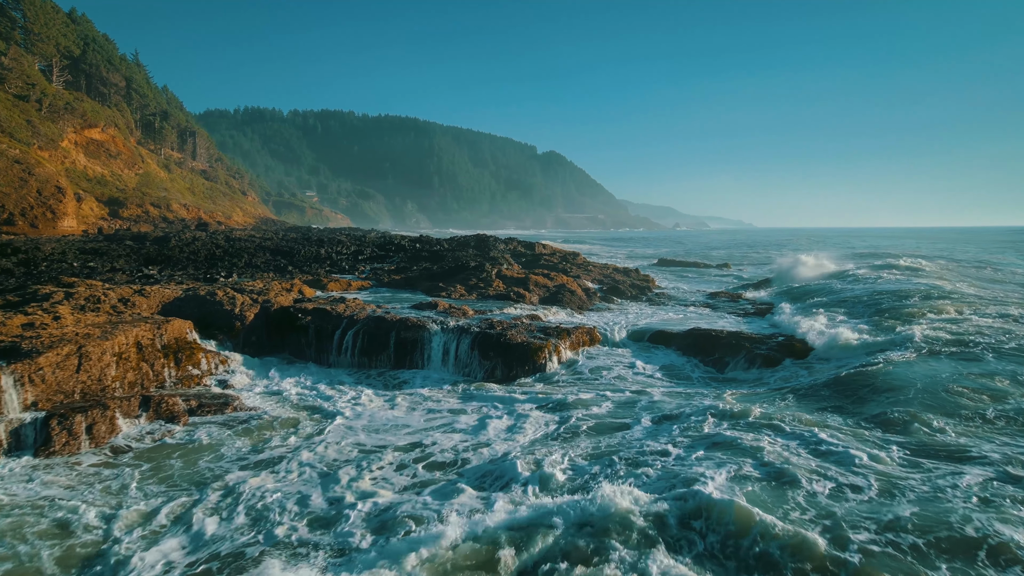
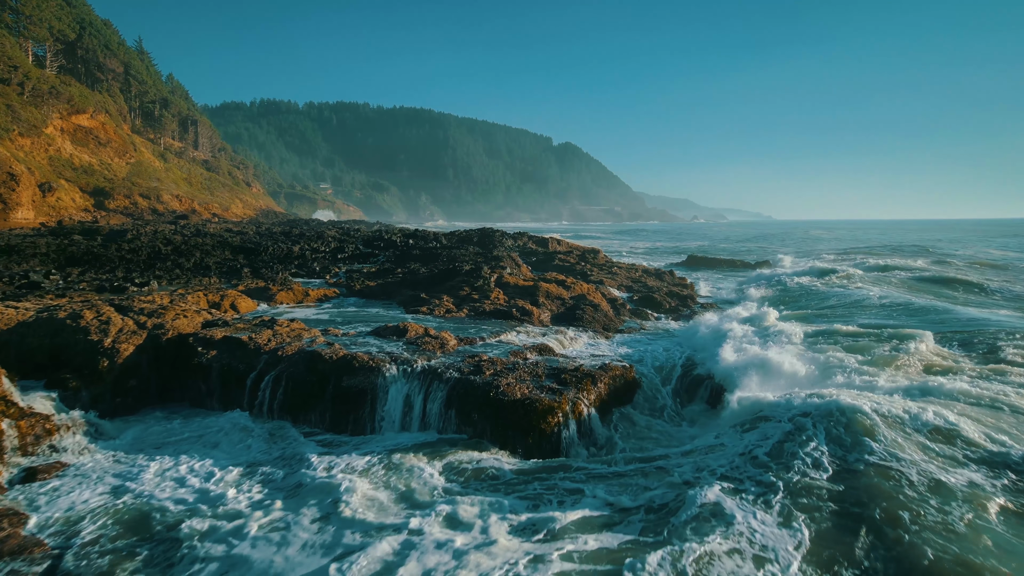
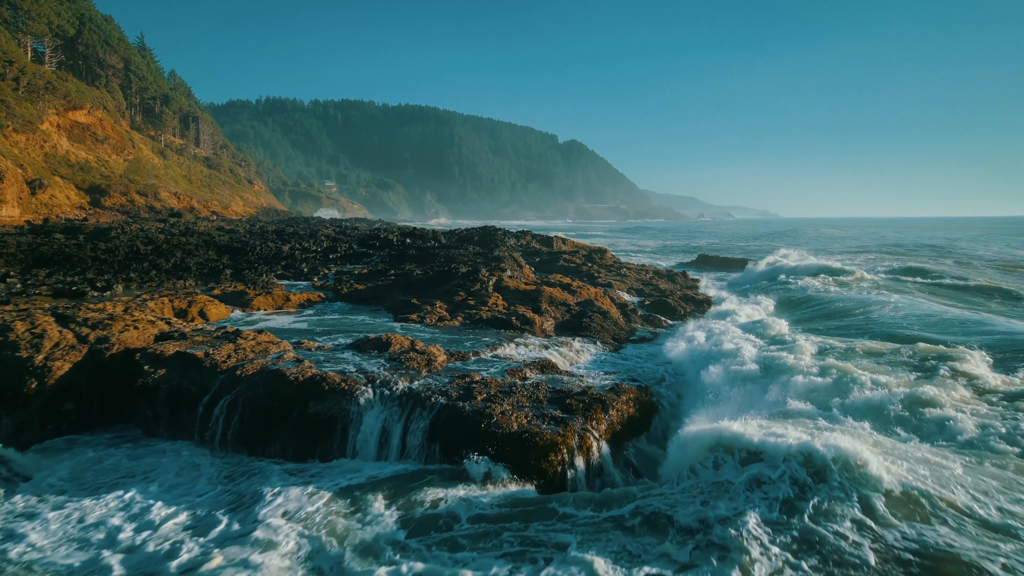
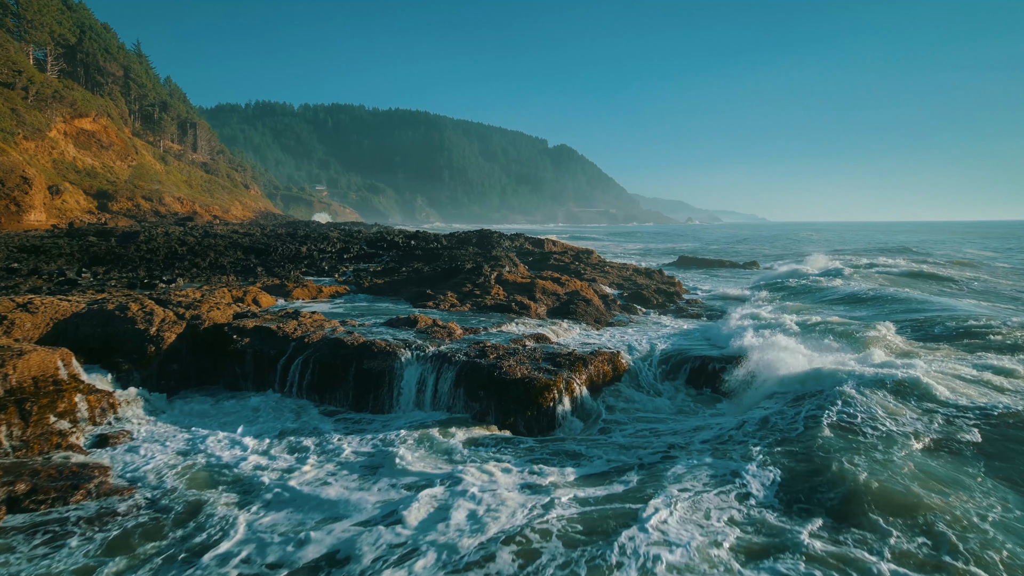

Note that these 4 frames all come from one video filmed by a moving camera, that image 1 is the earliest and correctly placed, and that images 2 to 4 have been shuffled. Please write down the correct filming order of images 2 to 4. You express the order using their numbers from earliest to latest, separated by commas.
4, 2, 3
